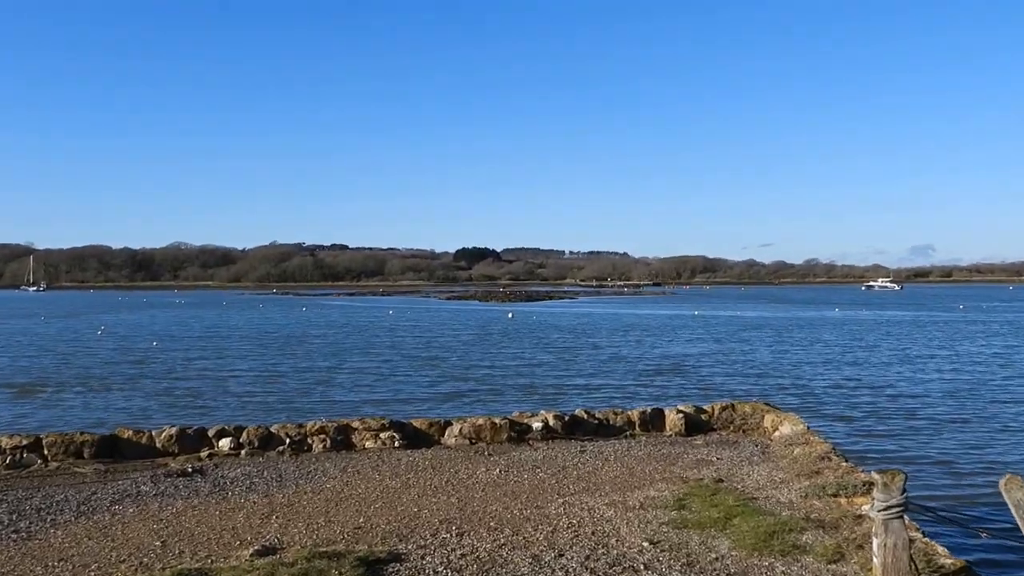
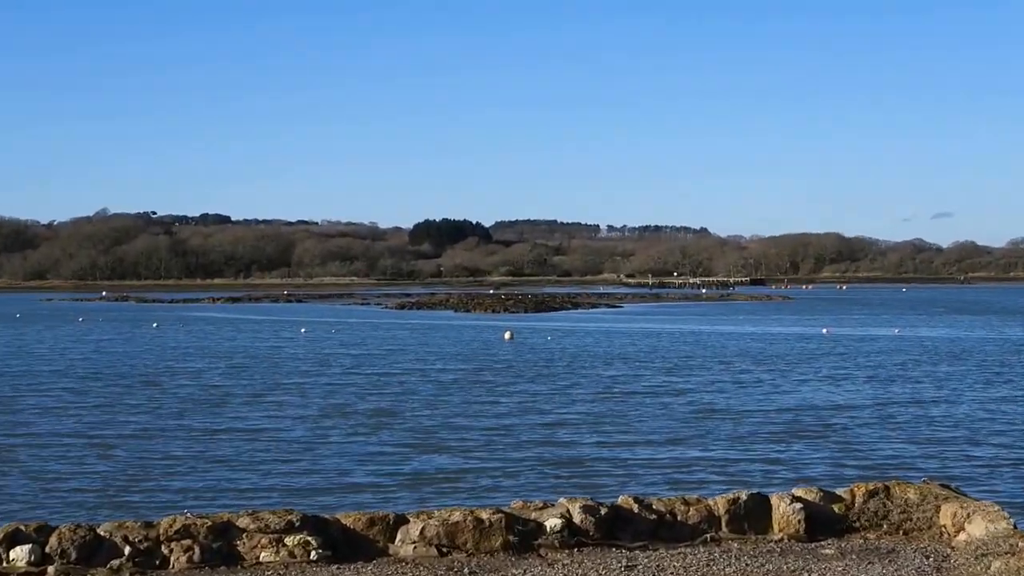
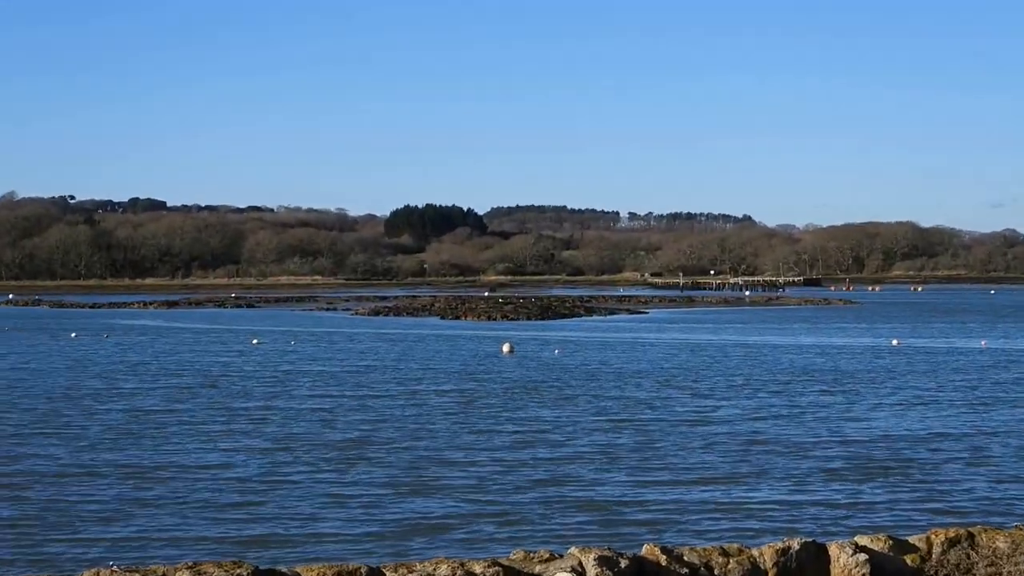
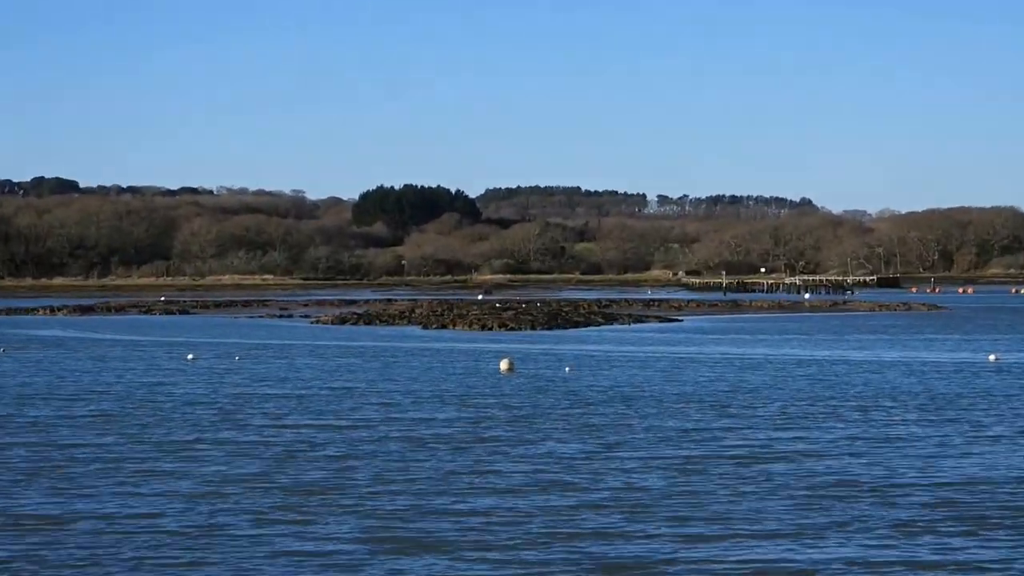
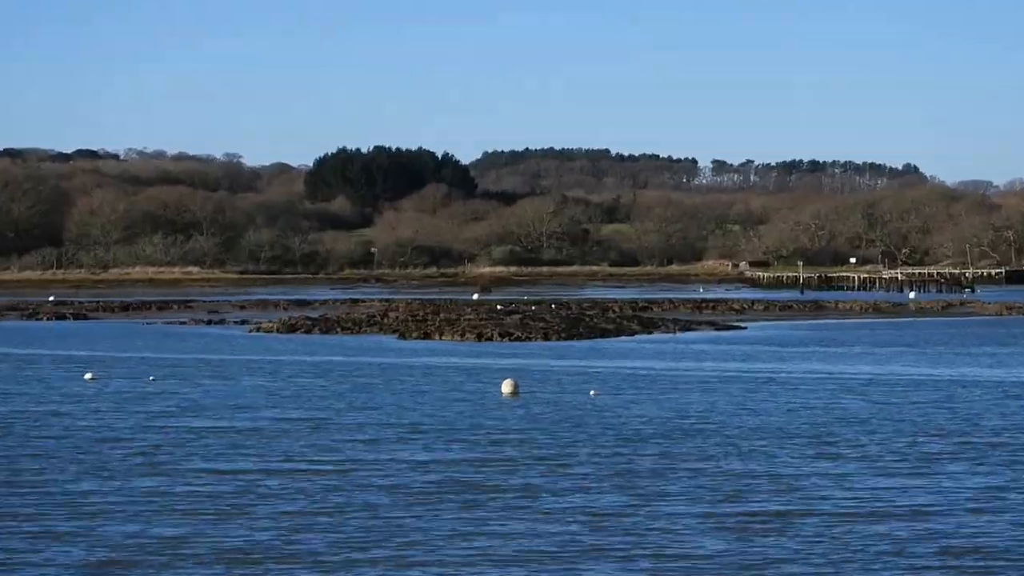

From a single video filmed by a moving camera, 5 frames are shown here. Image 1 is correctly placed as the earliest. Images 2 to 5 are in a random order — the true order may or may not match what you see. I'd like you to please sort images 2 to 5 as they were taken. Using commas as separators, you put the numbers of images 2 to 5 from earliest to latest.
2, 3, 4, 5
